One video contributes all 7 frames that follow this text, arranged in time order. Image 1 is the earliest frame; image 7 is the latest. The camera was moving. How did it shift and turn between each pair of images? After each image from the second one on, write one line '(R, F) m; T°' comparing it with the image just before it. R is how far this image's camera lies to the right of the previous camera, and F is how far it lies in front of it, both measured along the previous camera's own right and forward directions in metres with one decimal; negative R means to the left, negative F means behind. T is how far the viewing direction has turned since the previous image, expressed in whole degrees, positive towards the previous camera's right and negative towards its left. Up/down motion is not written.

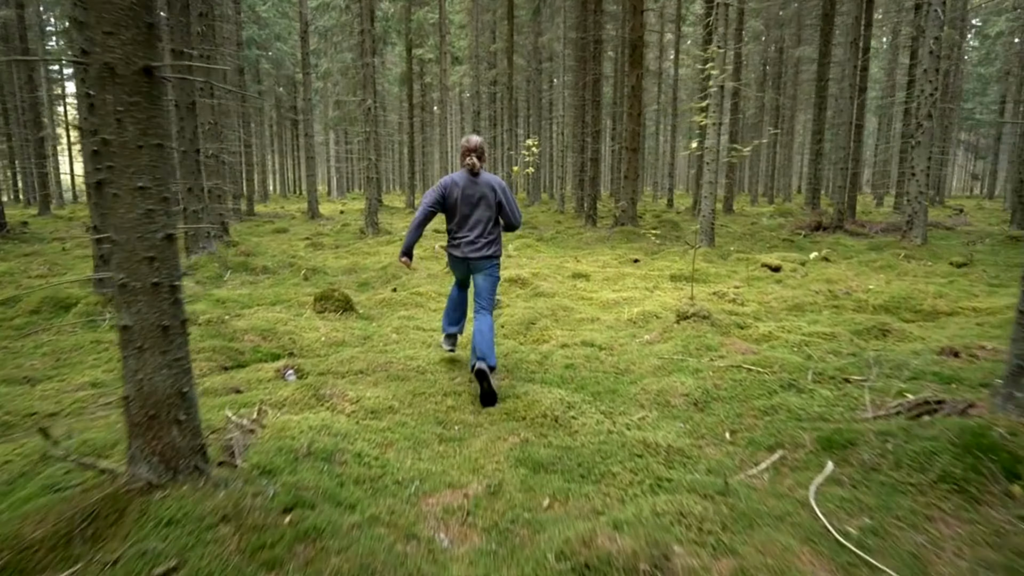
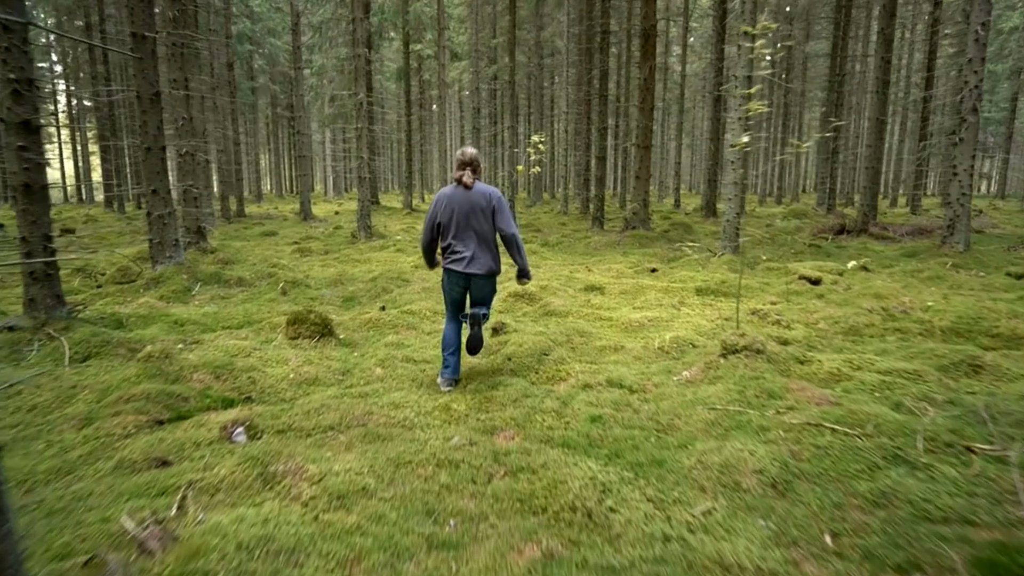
(-0.1, +1.0) m; 0°
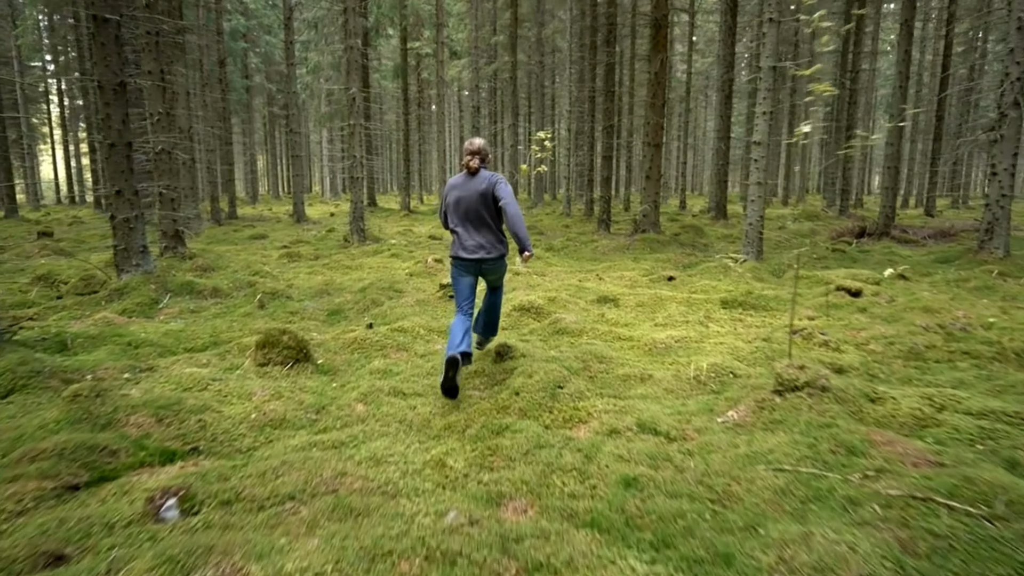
(-0.1, +0.8) m; 0°
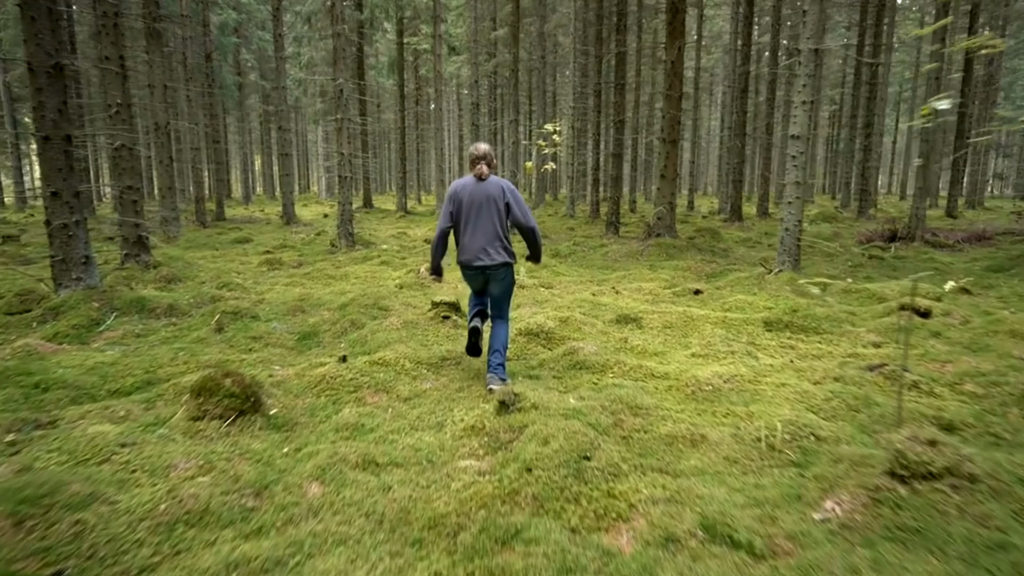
(-0.1, +1.1) m; 0°
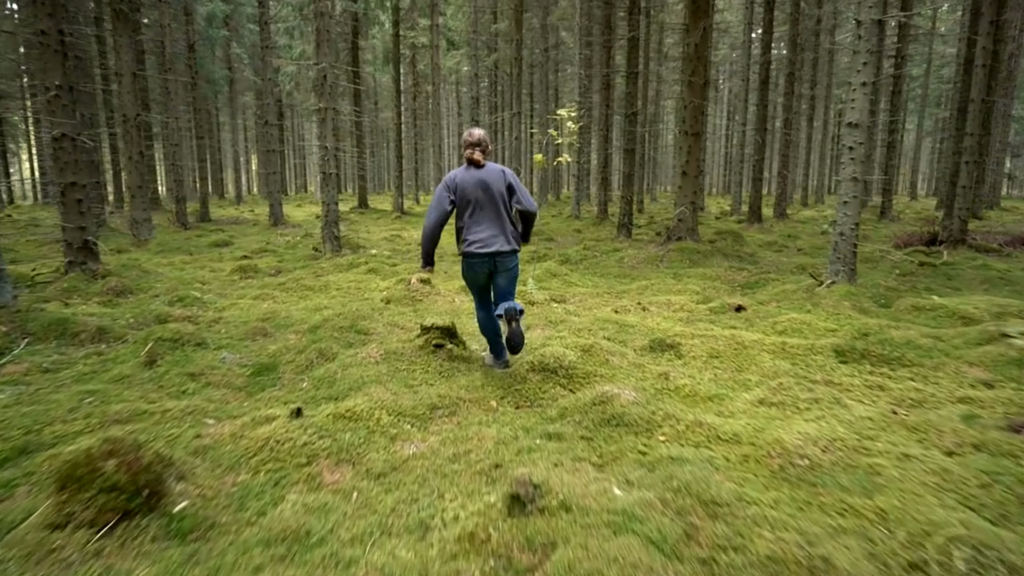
(-0.1, +1.3) m; 0°
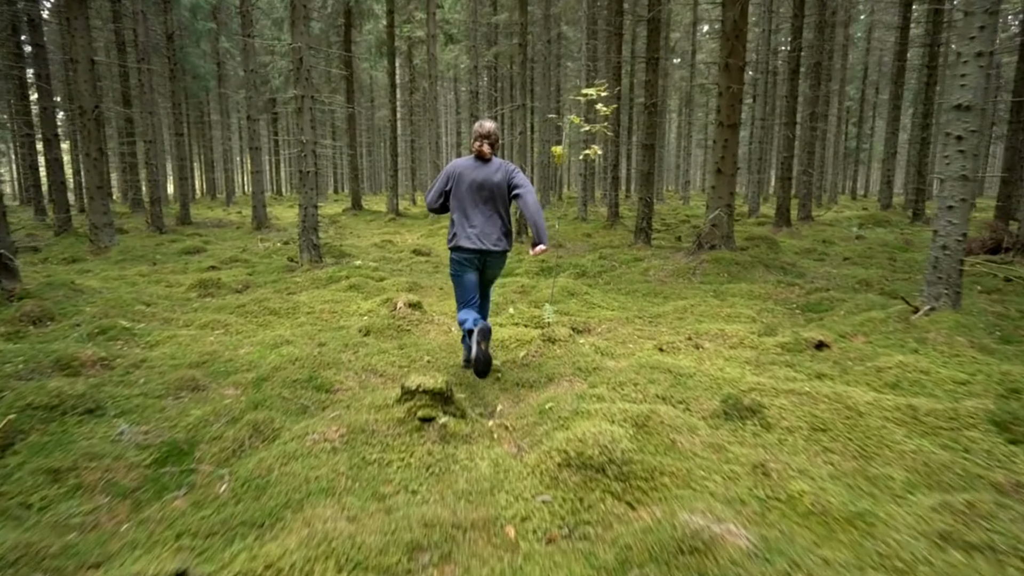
(-0.2, +1.5) m; 0°
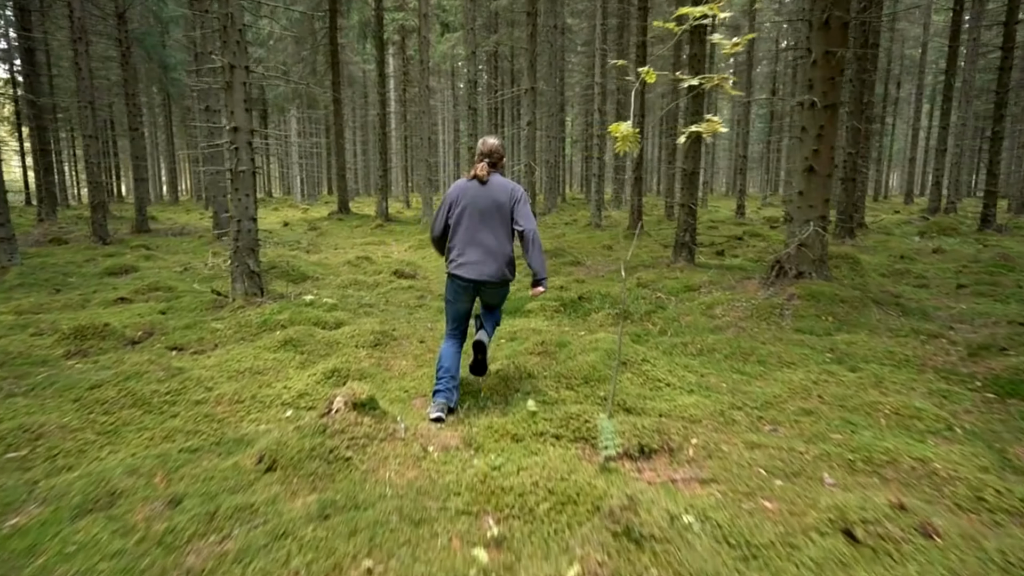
(-0.2, +2.6) m; 0°
